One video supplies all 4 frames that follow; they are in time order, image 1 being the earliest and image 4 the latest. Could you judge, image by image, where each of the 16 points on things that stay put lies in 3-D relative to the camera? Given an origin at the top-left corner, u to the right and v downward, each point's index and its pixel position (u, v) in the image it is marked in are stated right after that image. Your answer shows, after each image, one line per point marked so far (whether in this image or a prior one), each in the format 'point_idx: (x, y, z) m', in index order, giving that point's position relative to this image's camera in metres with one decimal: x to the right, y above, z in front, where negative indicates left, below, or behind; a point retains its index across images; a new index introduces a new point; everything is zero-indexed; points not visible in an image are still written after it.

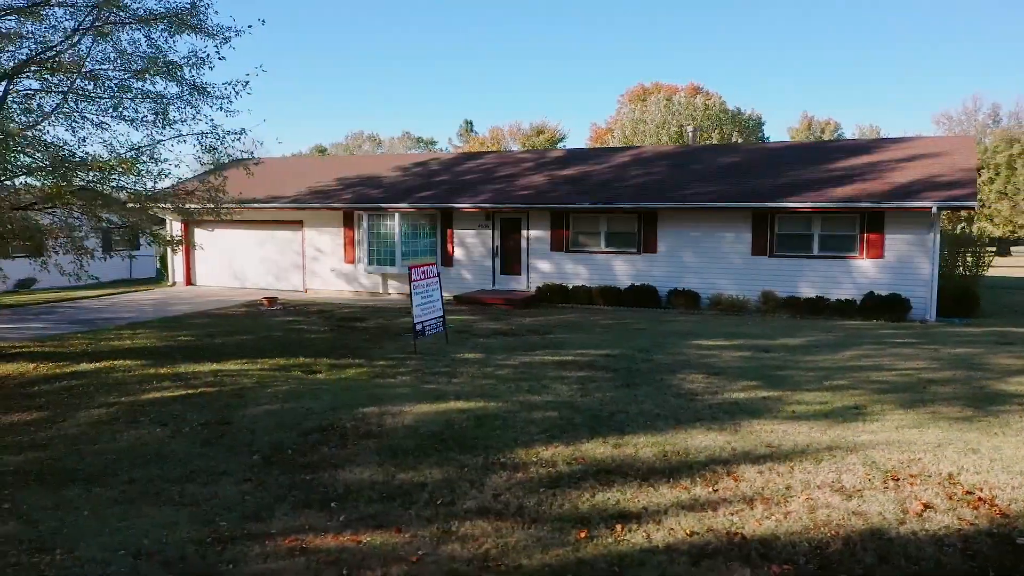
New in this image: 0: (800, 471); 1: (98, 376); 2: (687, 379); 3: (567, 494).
0: (+2.1, -1.3, +5.4) m
1: (-4.9, -1.1, +9.1) m
2: (+2.0, -1.0, +8.5) m
3: (+0.4, -1.5, +5.3) m
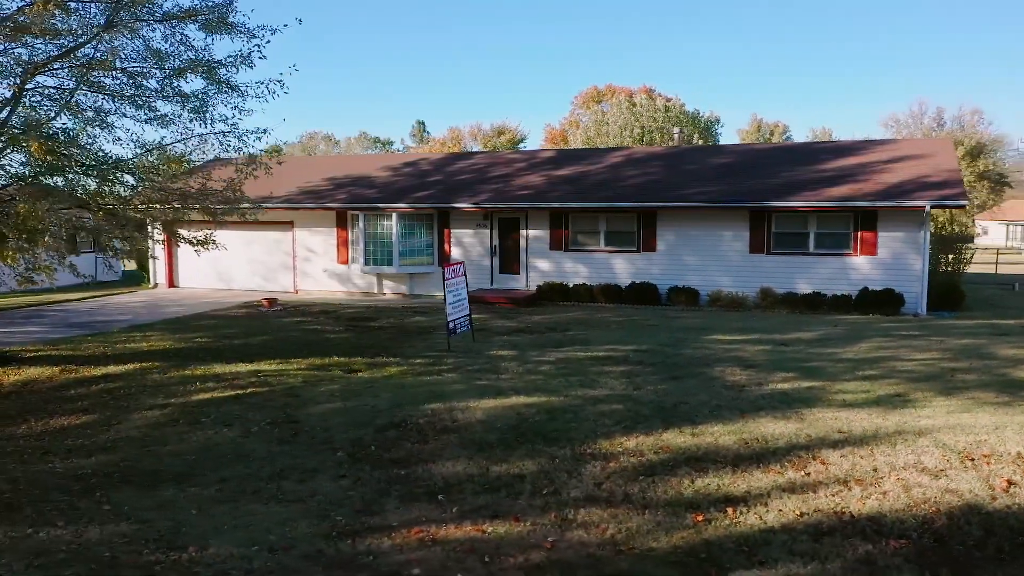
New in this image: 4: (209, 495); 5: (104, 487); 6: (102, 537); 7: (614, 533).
0: (+2.8, -1.3, +5.7) m
1: (-4.4, -1.1, +8.9) m
2: (+2.5, -1.0, +8.8) m
3: (+1.1, -1.4, +5.5) m
4: (-2.2, -1.5, +5.5) m
5: (-3.1, -1.5, +5.8) m
6: (-2.6, -1.6, +4.7) m
7: (+0.7, -1.6, +4.8) m
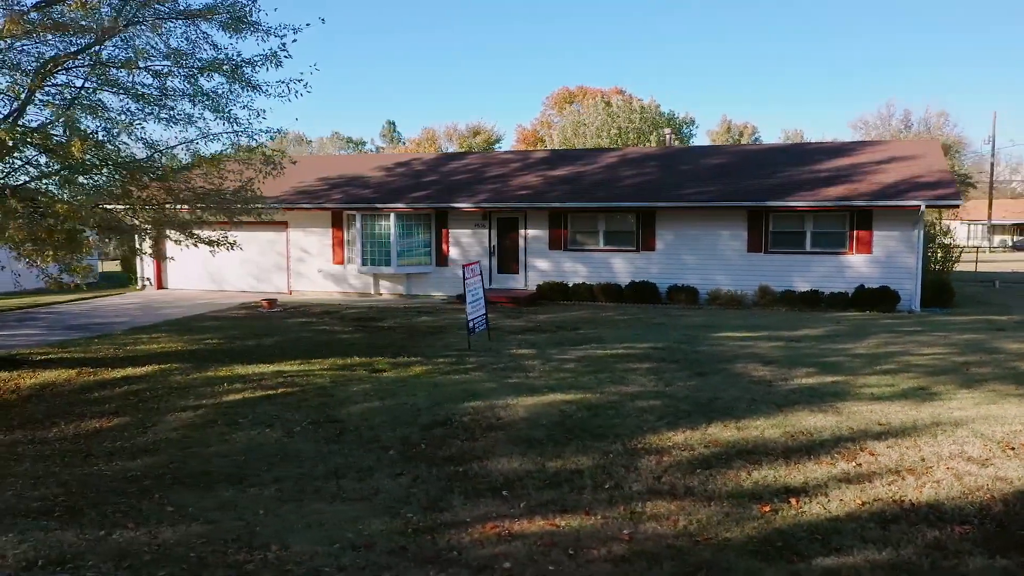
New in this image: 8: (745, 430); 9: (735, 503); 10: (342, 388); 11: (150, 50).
0: (+3.3, -1.2, +5.9) m
1: (-4.1, -1.1, +8.8) m
2: (+2.8, -0.9, +9.0) m
3: (+1.6, -1.4, +5.7) m
4: (-1.8, -1.5, +5.5) m
5: (-2.7, -1.5, +5.7) m
6: (-2.1, -1.6, +4.7) m
7: (+1.1, -1.5, +4.9) m
8: (+2.0, -1.2, +6.5) m
9: (+1.5, -1.5, +5.2) m
10: (-1.8, -1.1, +8.2) m
11: (-4.3, +2.8, +8.9) m
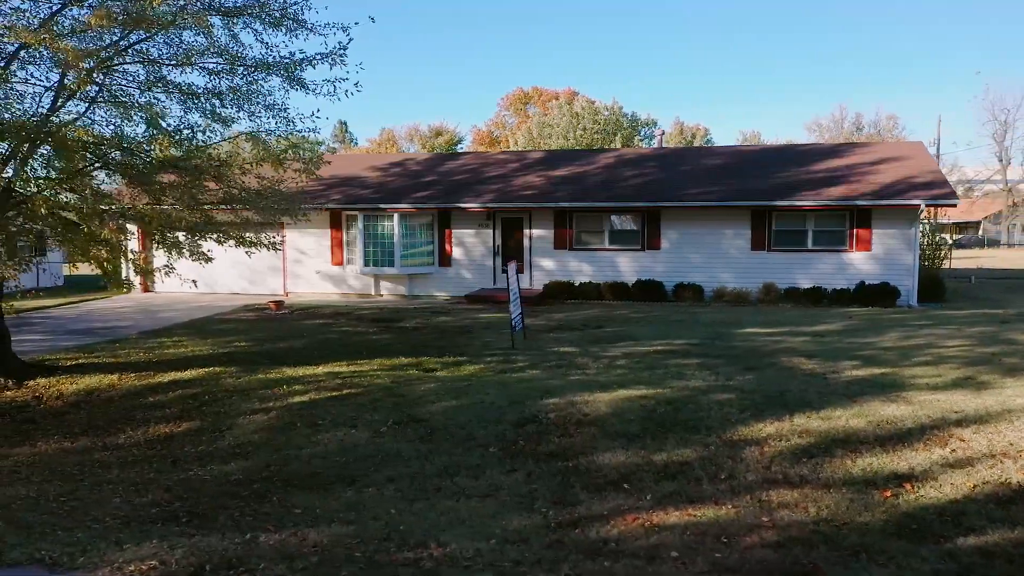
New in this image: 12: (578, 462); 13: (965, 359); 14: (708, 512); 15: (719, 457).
0: (+4.1, -1.2, +6.2) m
1: (-3.5, -1.1, +8.6) m
2: (+3.5, -0.9, +9.3) m
3: (+2.5, -1.4, +5.9) m
4: (-0.9, -1.5, +5.5) m
5: (-1.8, -1.5, +5.6) m
6: (-1.1, -1.5, +4.7) m
7: (+2.1, -1.5, +5.1) m
8: (+2.8, -1.2, +6.7) m
9: (+2.4, -1.4, +5.4) m
10: (-1.1, -1.1, +8.1) m
11: (-3.7, +2.8, +8.8) m
12: (+0.5, -1.4, +6.0) m
13: (+5.6, -0.9, +9.3) m
14: (+1.3, -1.5, +5.1) m
15: (+1.6, -1.3, +6.0) m
